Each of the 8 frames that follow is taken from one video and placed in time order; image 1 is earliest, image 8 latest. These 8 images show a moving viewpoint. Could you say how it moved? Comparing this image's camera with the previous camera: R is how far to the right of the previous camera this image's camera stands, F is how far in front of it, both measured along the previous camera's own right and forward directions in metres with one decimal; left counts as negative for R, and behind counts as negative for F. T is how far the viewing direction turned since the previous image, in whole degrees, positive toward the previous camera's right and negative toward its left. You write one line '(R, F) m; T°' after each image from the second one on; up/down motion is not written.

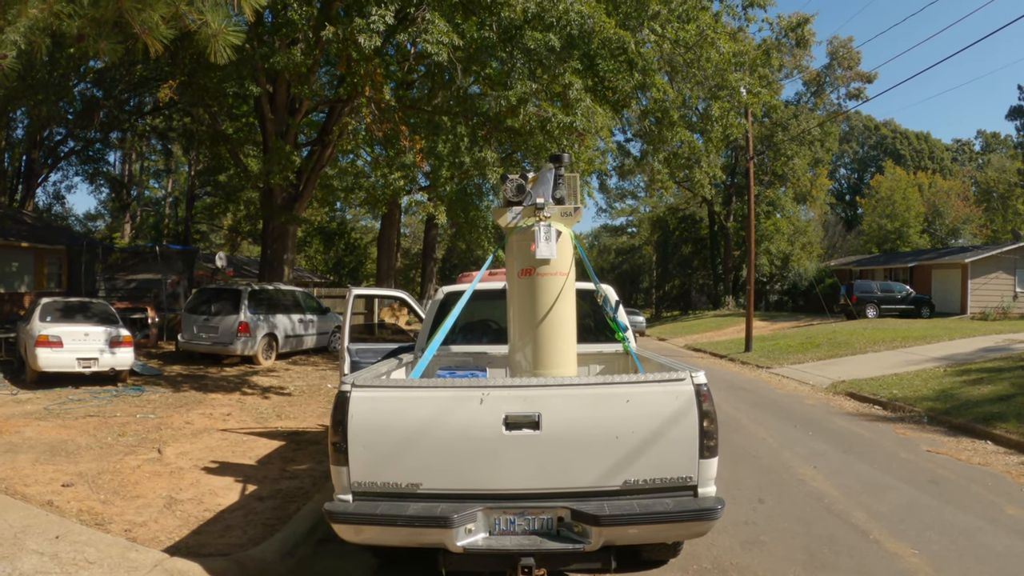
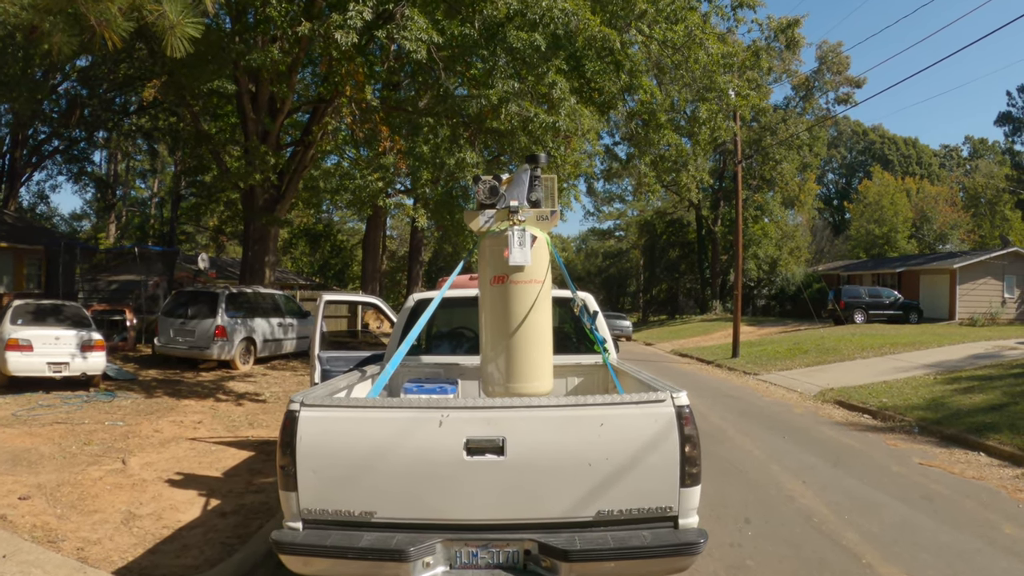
(+0.1, +0.3) m; +1°
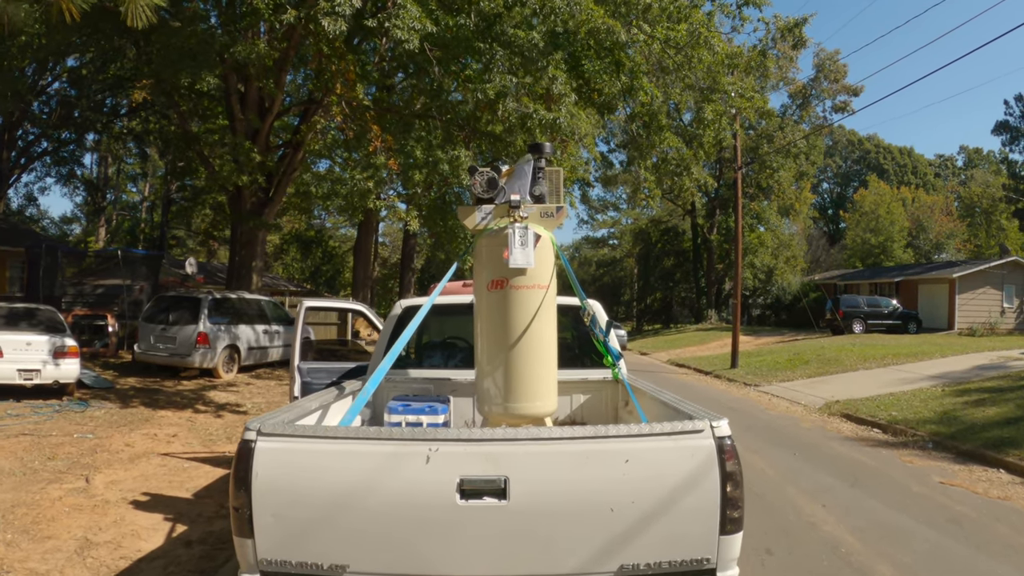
(0.0, +0.5) m; +1°
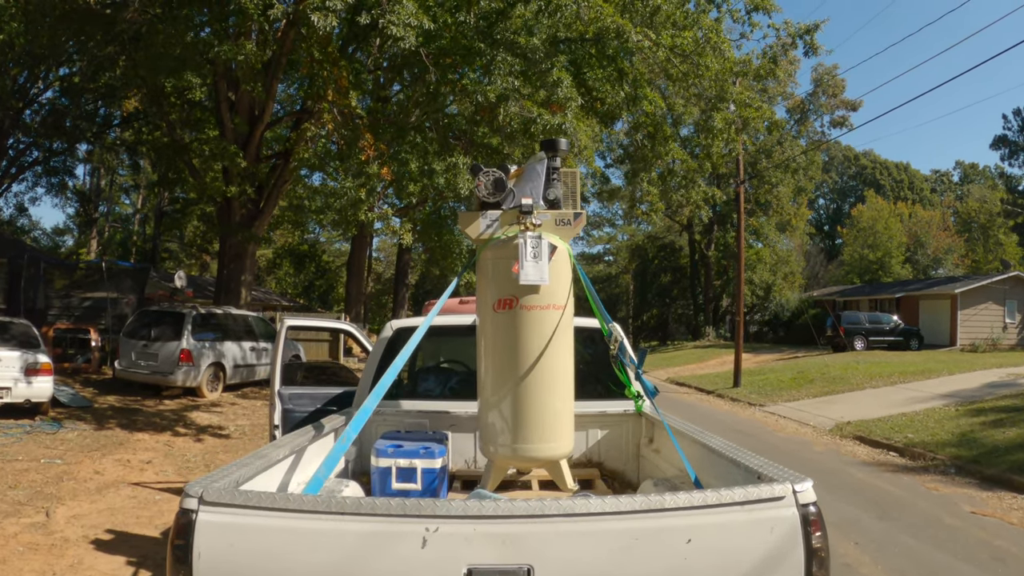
(-0.1, +0.6) m; 0°
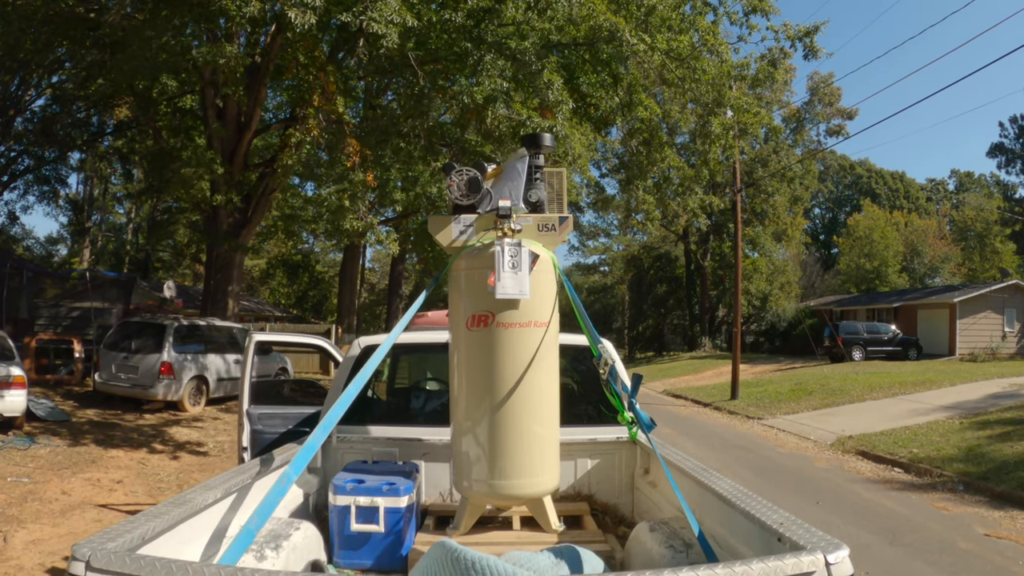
(+0.1, +0.4) m; 0°
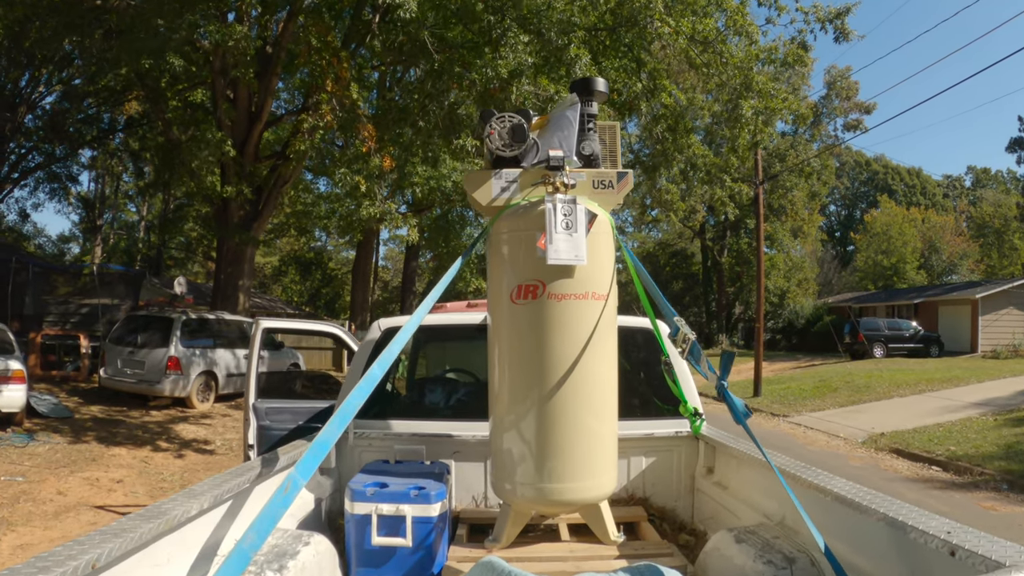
(-0.1, +0.5) m; -1°
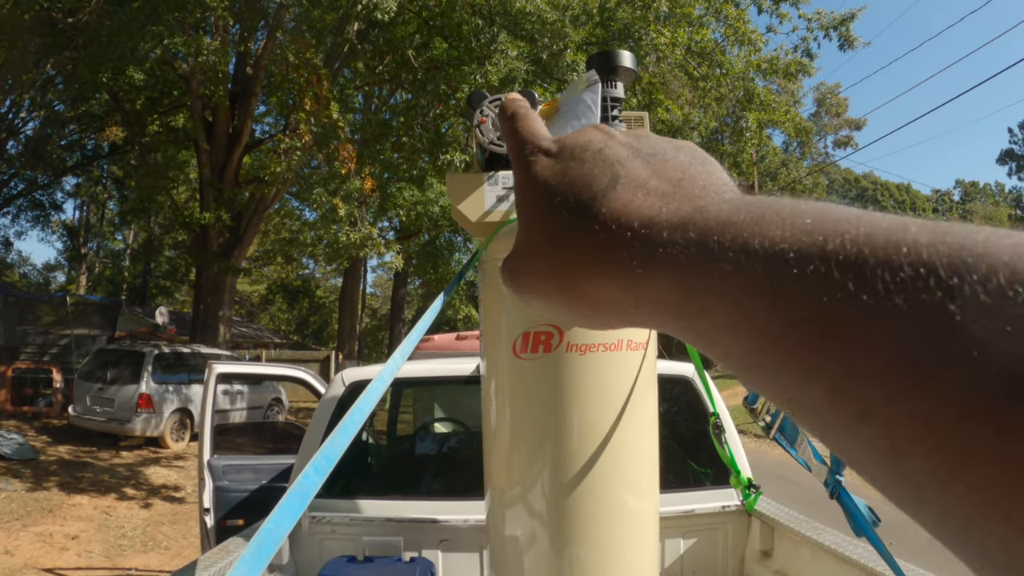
(0.0, +0.6) m; +1°
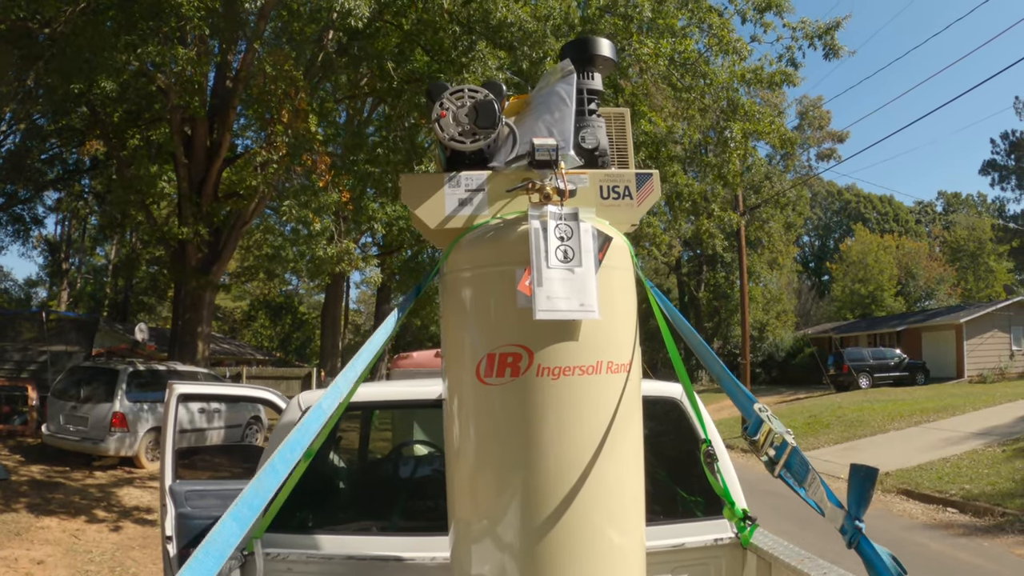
(0.0, +0.2) m; +1°
